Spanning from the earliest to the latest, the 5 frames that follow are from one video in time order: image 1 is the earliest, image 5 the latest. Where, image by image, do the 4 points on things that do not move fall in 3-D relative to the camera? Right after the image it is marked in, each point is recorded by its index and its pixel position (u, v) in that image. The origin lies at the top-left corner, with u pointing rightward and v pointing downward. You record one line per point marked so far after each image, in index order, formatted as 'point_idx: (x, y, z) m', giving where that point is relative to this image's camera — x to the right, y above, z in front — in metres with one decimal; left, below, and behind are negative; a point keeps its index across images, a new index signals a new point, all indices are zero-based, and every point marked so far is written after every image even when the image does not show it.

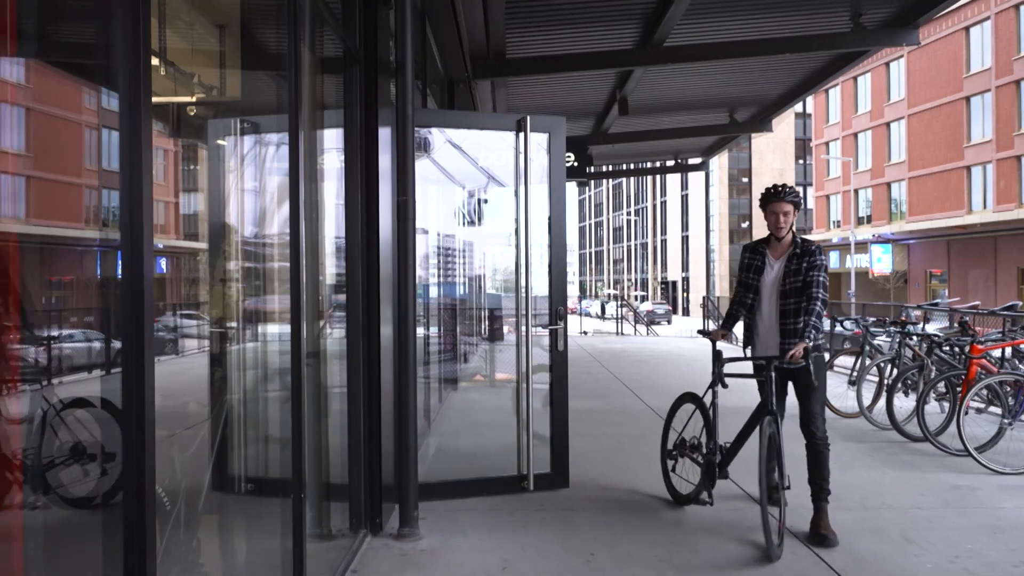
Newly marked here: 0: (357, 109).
0: (-0.7, +0.8, +4.1) m
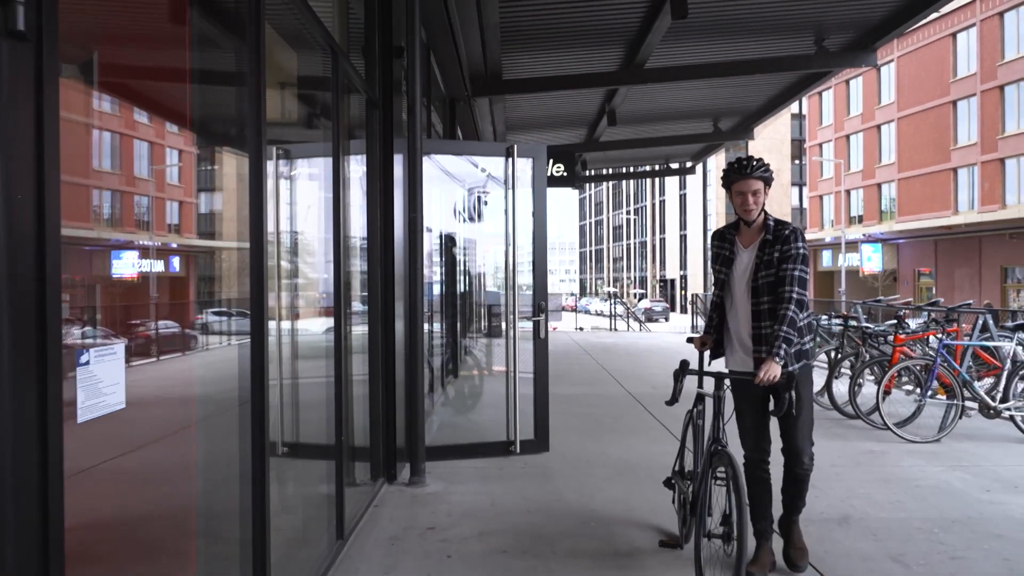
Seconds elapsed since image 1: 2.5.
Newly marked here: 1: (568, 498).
0: (-0.8, +0.8, +5.1) m
1: (+0.3, -1.1, +4.7) m
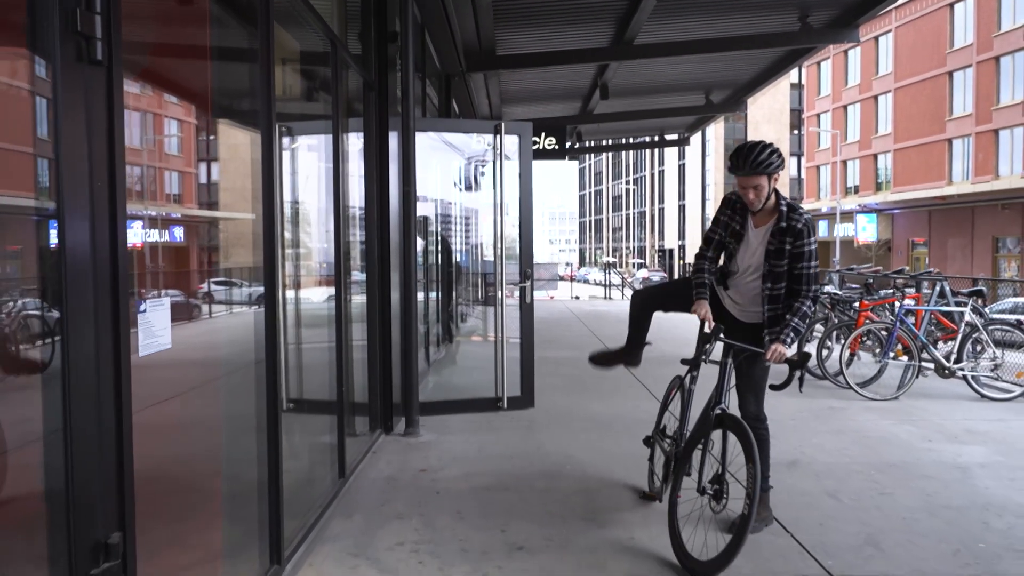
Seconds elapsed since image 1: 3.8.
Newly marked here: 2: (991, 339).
0: (-0.9, +1.0, +5.5) m
1: (+0.2, -0.9, +5.2) m
2: (+3.6, -0.4, +6.6) m
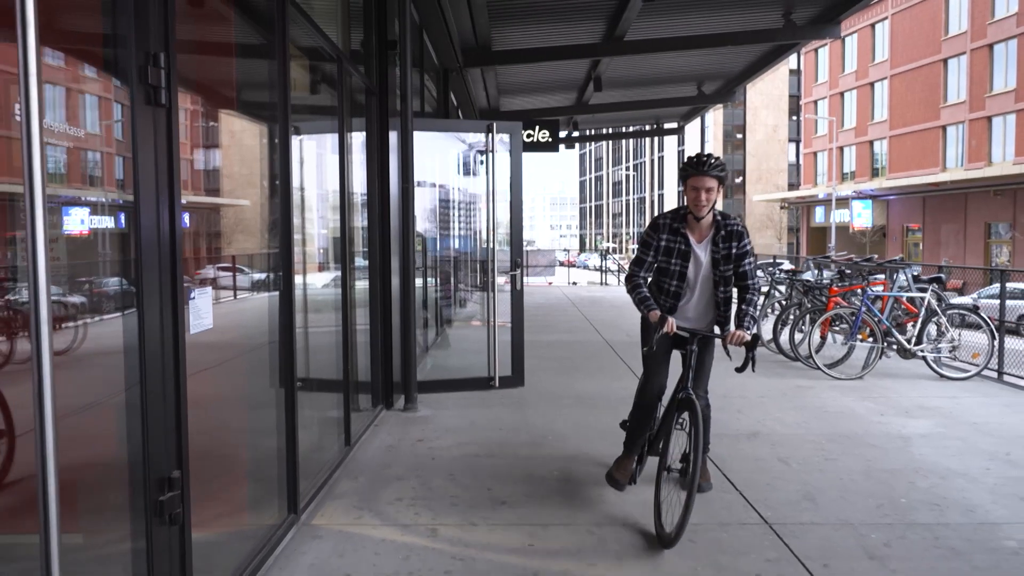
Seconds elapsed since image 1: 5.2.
0: (-0.9, +1.1, +6.0) m
1: (+0.1, -0.9, +5.7) m
2: (+3.5, -0.3, +7.0) m
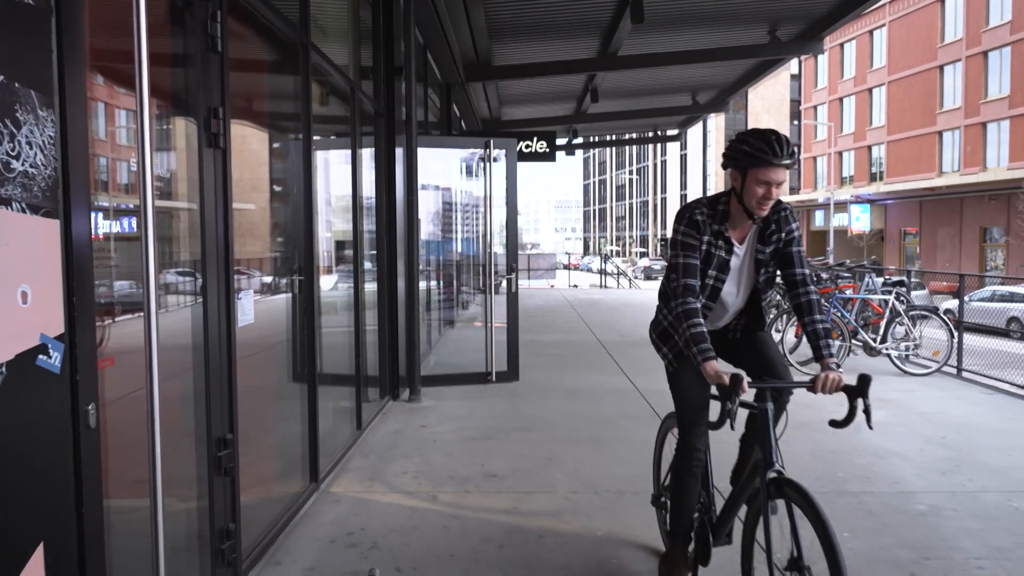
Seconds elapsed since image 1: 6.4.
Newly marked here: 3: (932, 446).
0: (-1.0, +1.1, +6.6) m
1: (+0.1, -0.9, +6.3) m
2: (+3.5, -0.3, +7.6) m
3: (+2.4, -0.9, +4.9) m
